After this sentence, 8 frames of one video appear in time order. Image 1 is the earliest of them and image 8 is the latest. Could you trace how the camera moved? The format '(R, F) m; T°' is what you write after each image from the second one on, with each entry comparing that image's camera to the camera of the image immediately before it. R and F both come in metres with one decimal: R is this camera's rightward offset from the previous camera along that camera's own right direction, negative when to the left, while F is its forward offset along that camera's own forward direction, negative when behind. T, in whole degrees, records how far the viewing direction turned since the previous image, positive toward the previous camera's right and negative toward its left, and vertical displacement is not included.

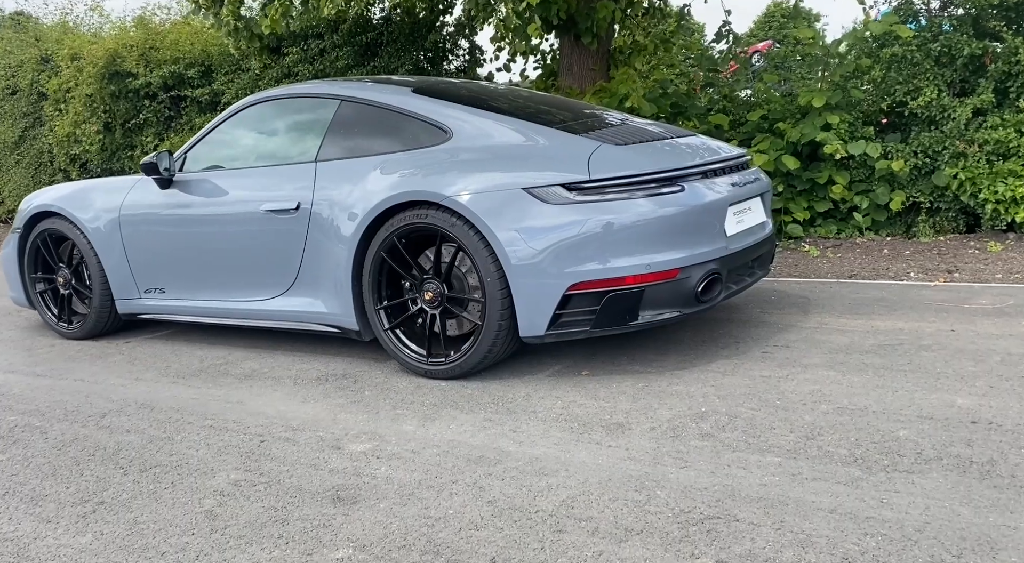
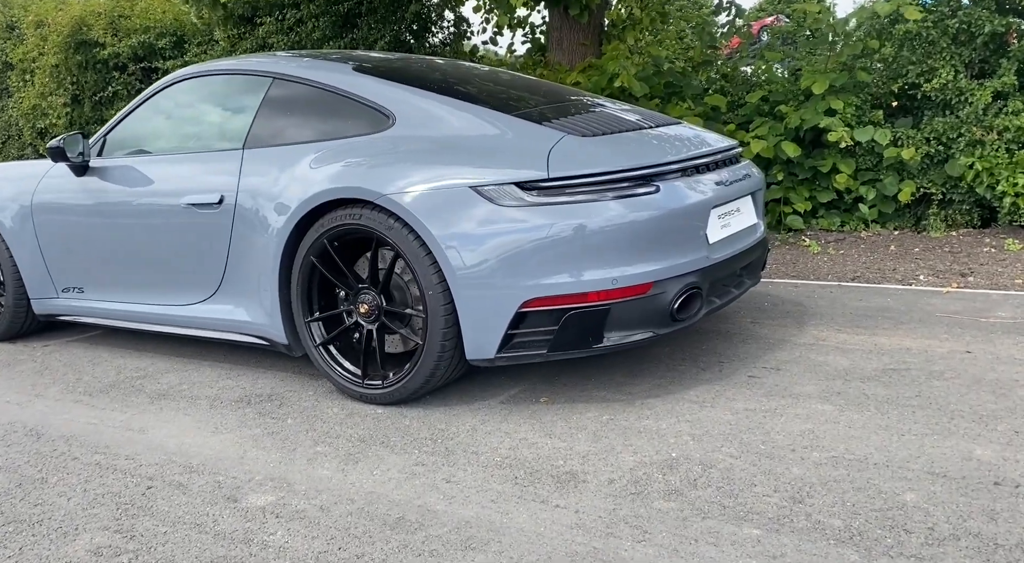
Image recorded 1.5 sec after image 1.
(+0.2, +0.6) m; 0°
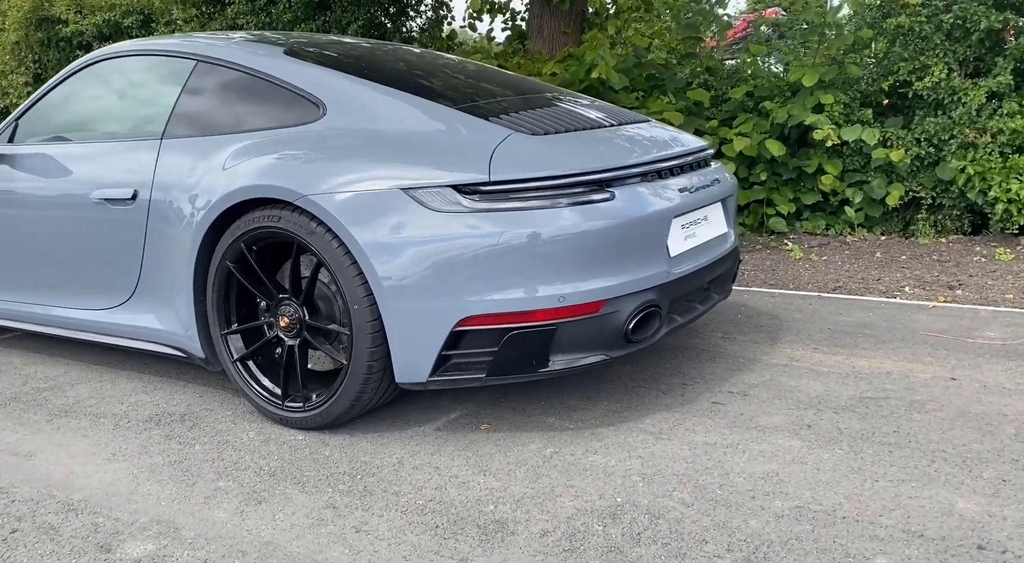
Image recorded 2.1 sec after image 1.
(+0.2, +0.4) m; +1°
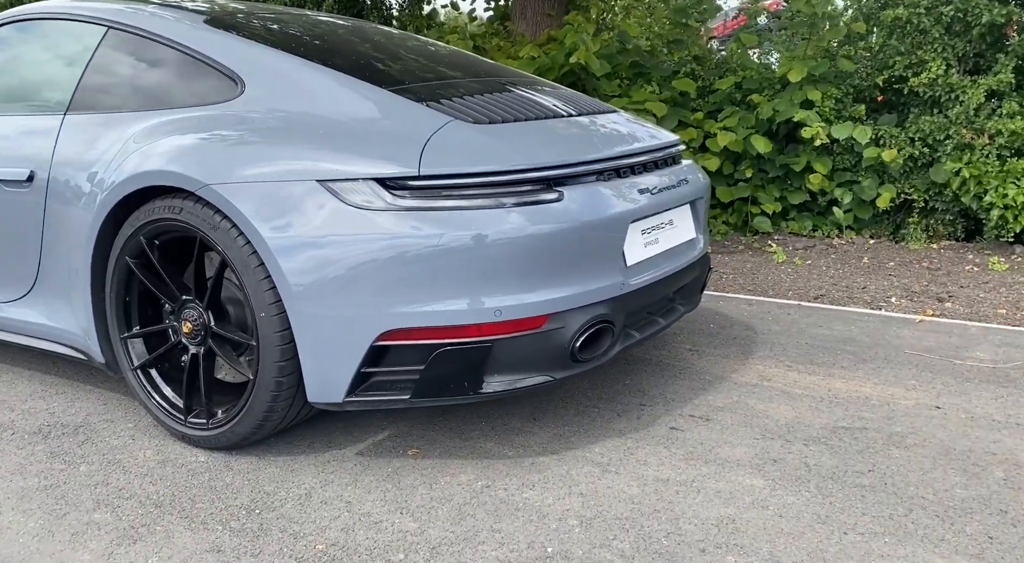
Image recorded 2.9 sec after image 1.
(+0.2, +0.4) m; 0°
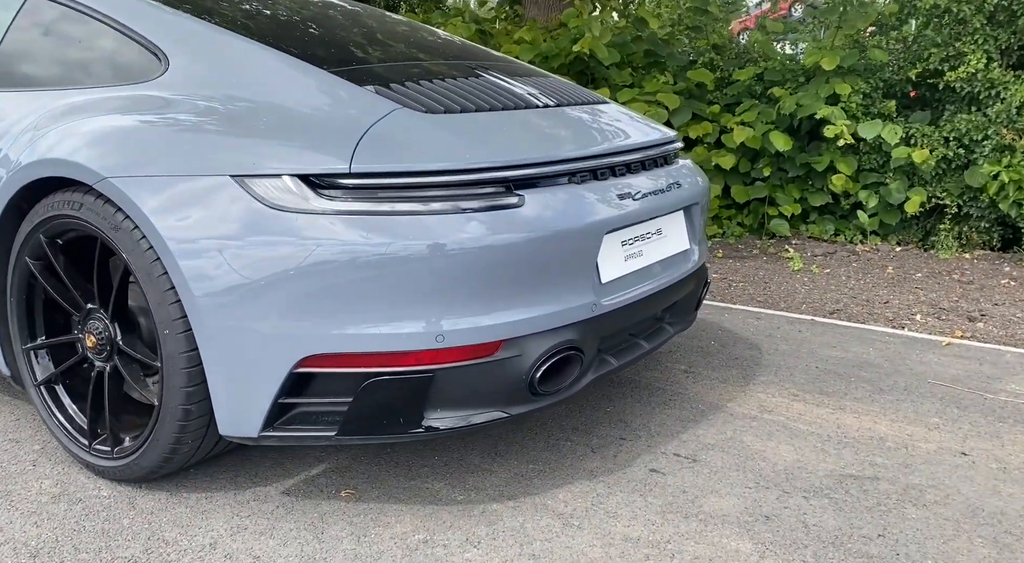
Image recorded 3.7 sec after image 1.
(+0.2, +0.5) m; -2°
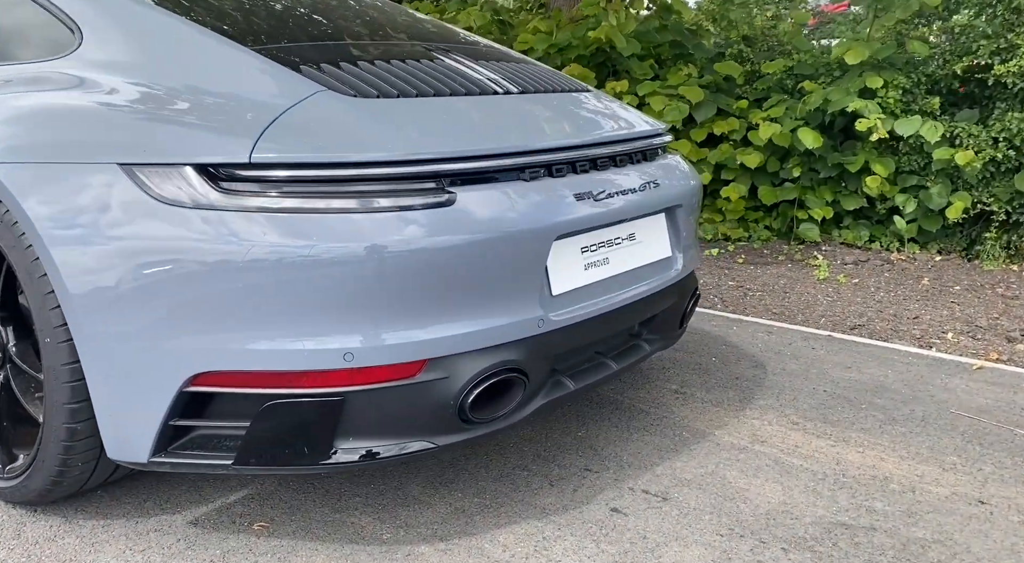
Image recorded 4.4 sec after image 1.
(+0.3, +0.4) m; -3°
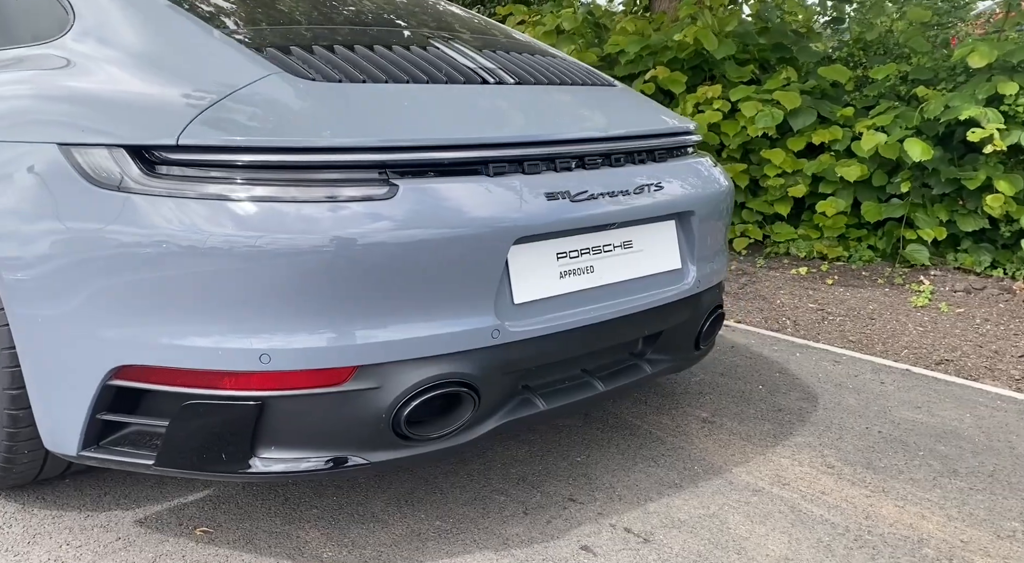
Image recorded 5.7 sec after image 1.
(+0.4, +0.3) m; -9°
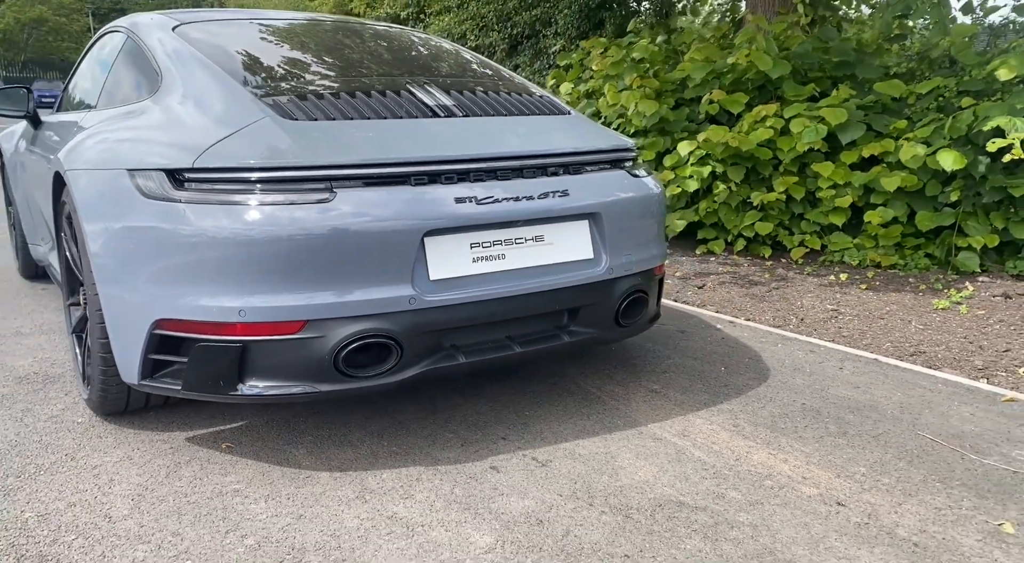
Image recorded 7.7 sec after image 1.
(+0.9, -0.7) m; -12°
